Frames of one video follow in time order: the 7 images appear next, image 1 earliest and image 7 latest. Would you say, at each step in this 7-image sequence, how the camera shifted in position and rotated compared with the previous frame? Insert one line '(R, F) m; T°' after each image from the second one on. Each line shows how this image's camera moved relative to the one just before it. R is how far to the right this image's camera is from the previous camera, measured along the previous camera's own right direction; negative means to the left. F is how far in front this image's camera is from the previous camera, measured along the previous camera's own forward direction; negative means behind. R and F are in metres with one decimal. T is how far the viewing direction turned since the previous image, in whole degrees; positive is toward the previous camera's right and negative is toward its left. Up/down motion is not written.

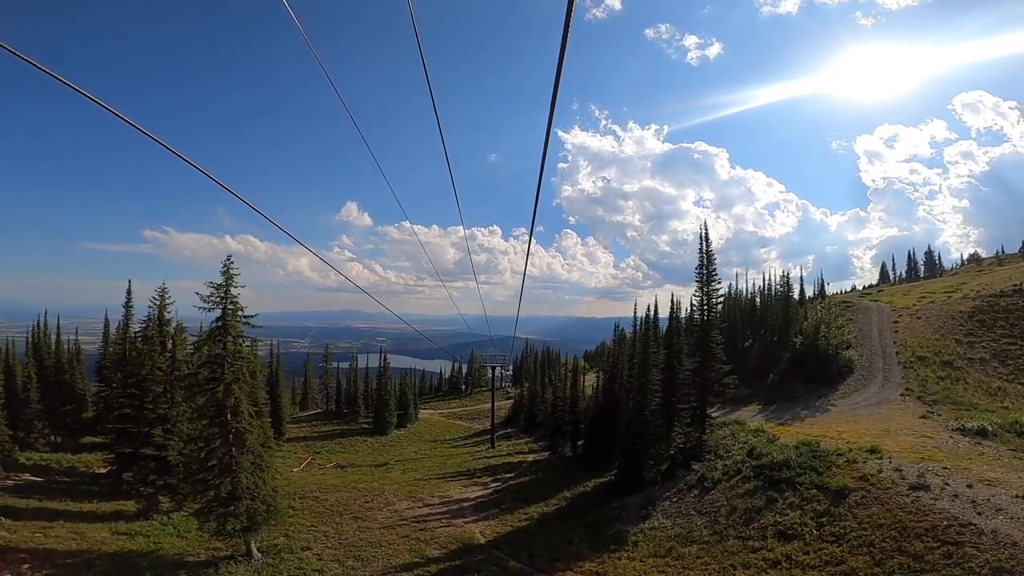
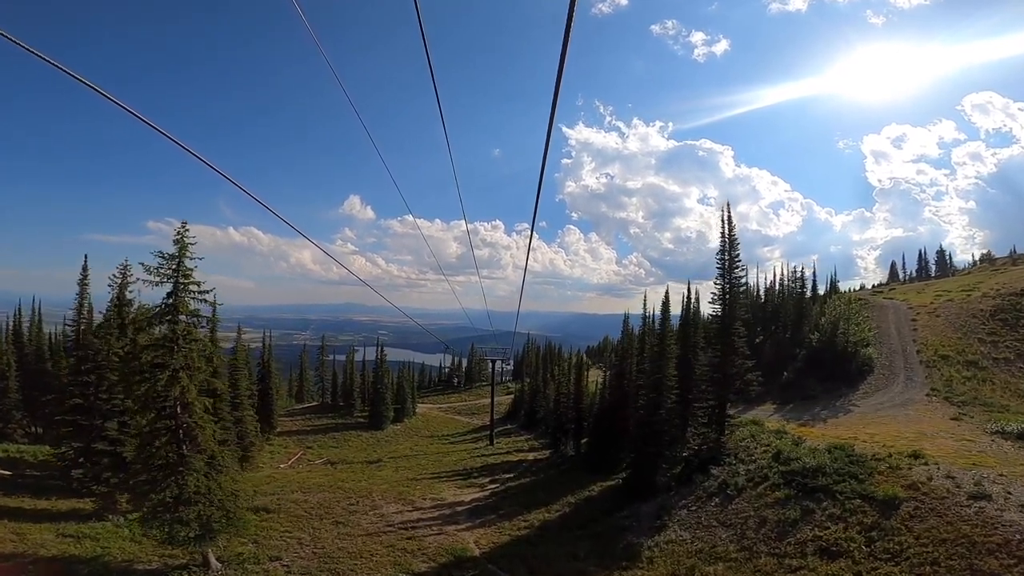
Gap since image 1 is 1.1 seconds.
(0.0, +3.4) m; 0°
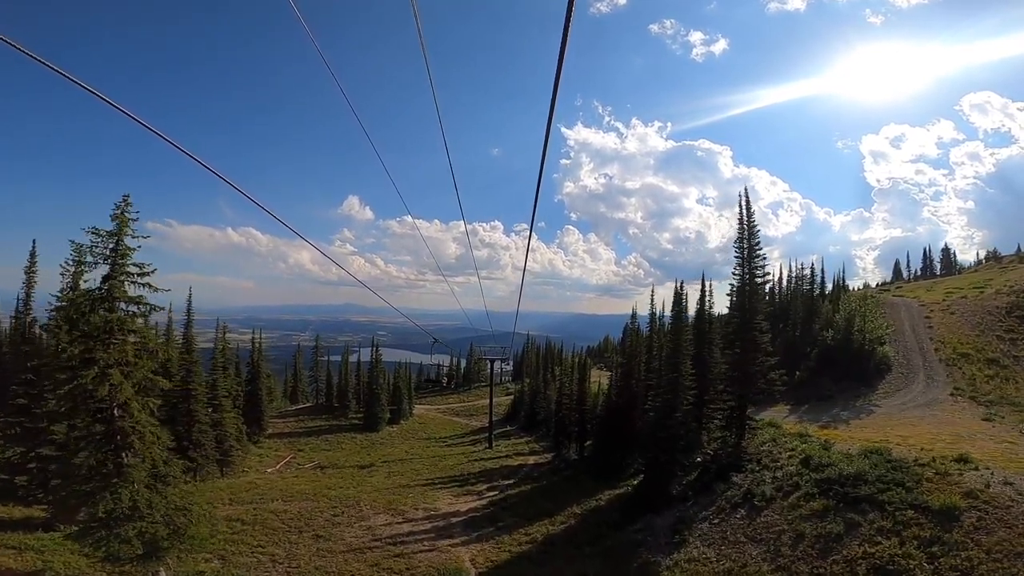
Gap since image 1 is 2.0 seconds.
(-0.1, +3.0) m; 0°
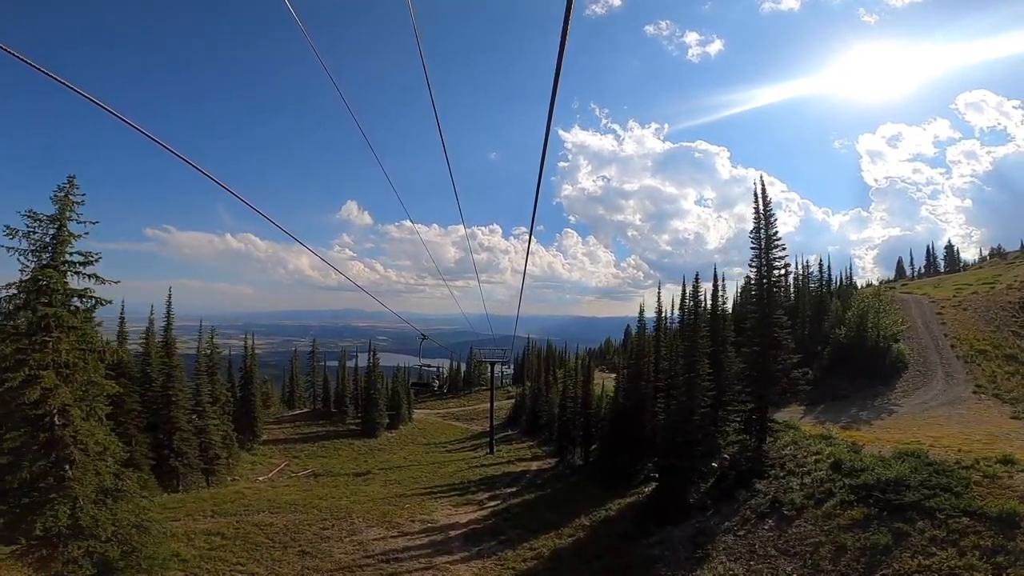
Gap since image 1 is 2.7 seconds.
(-0.1, +2.2) m; 0°
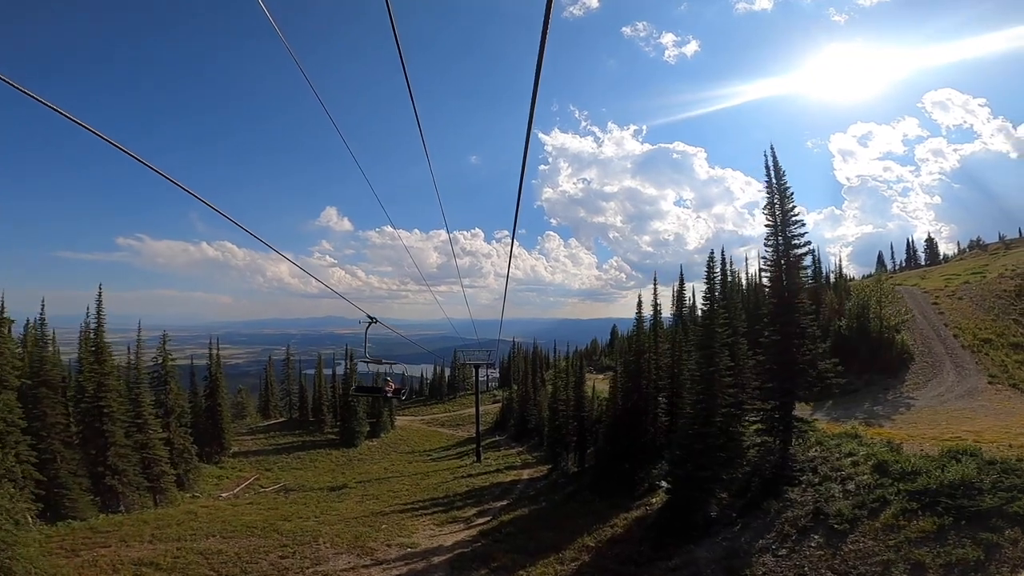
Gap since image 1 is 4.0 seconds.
(-0.3, +3.9) m; +2°
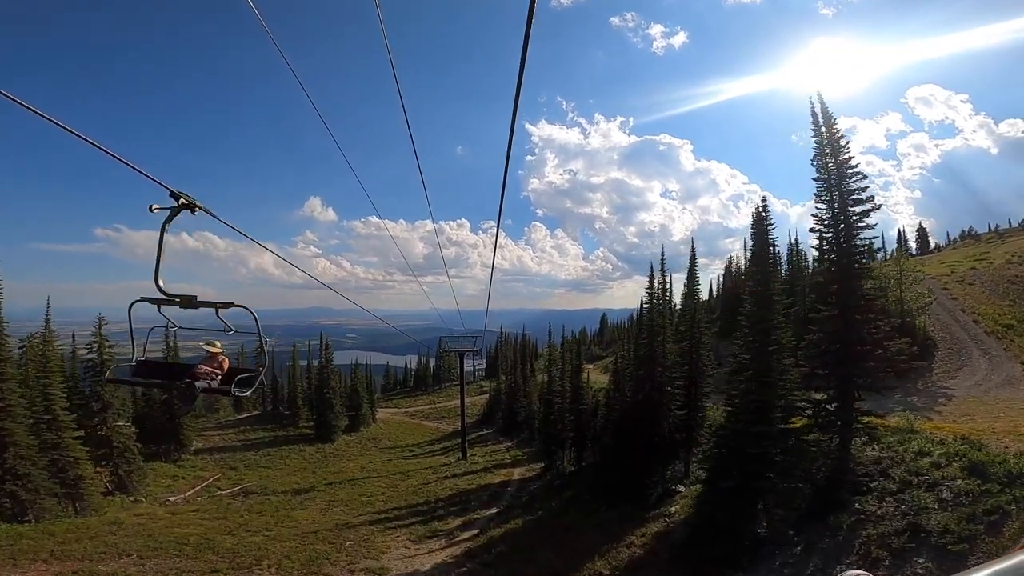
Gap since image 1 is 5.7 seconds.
(-0.3, +5.3) m; +2°
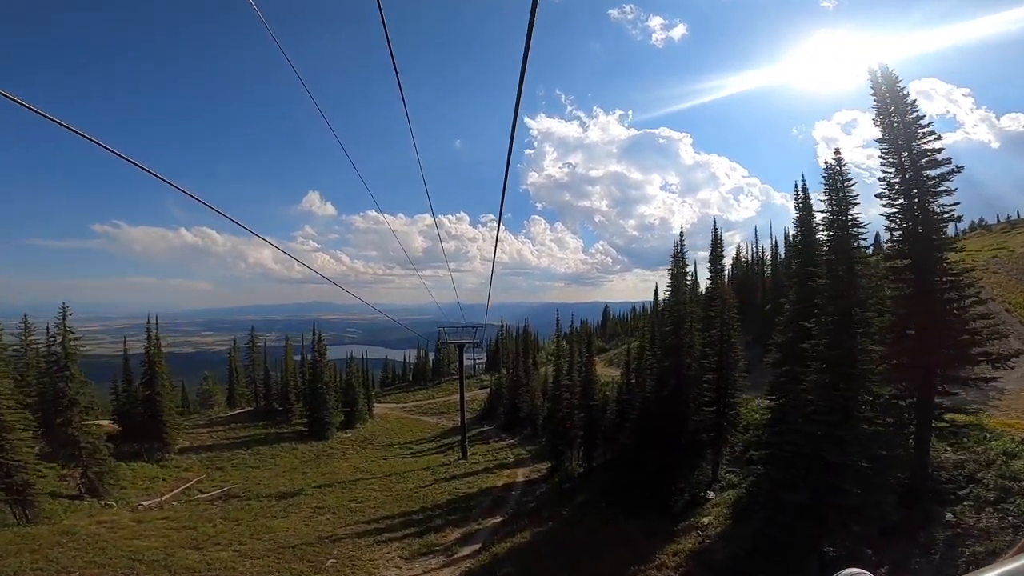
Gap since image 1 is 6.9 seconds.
(-0.4, +3.5) m; 0°
